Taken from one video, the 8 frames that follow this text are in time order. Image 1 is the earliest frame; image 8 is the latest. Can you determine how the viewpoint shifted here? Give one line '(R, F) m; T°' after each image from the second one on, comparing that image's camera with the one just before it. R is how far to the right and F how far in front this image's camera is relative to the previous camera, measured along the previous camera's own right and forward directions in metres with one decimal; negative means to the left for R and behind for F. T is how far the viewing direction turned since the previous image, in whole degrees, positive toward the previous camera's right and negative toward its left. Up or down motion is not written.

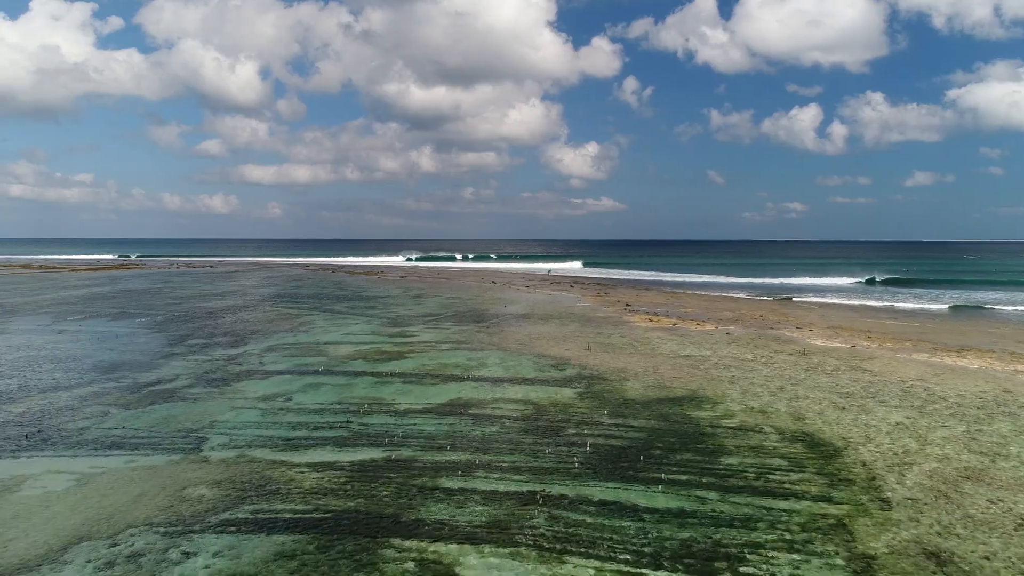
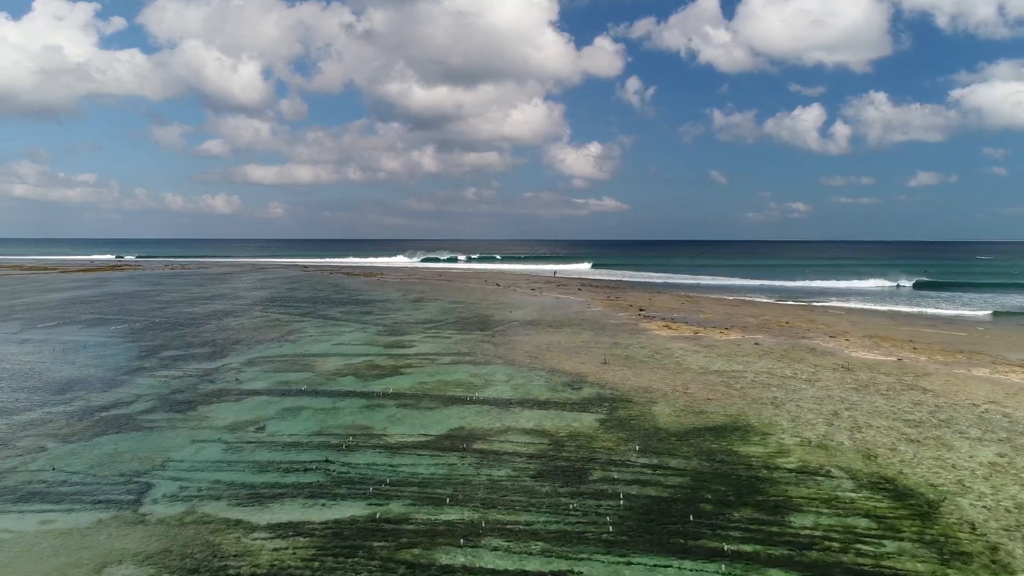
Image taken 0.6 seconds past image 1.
(-0.1, +1.5) m; 0°
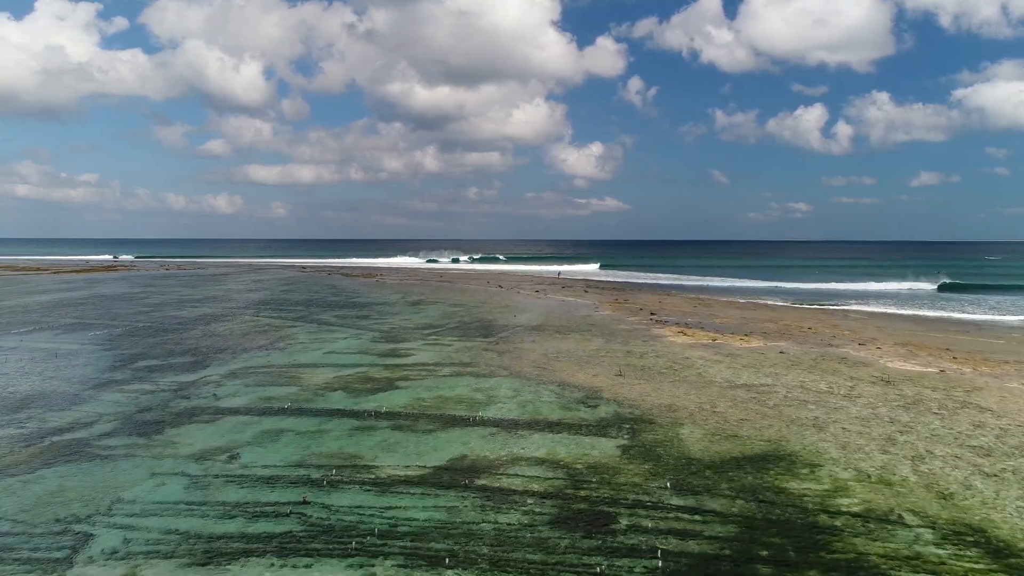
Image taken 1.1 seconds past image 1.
(-0.1, +1.1) m; 0°
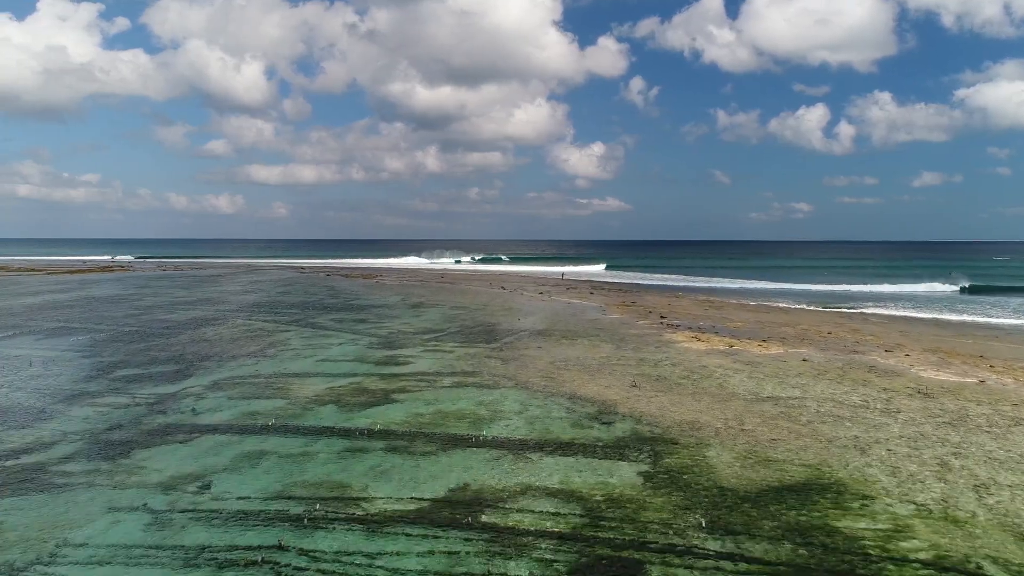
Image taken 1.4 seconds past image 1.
(-0.1, +0.9) m; 0°
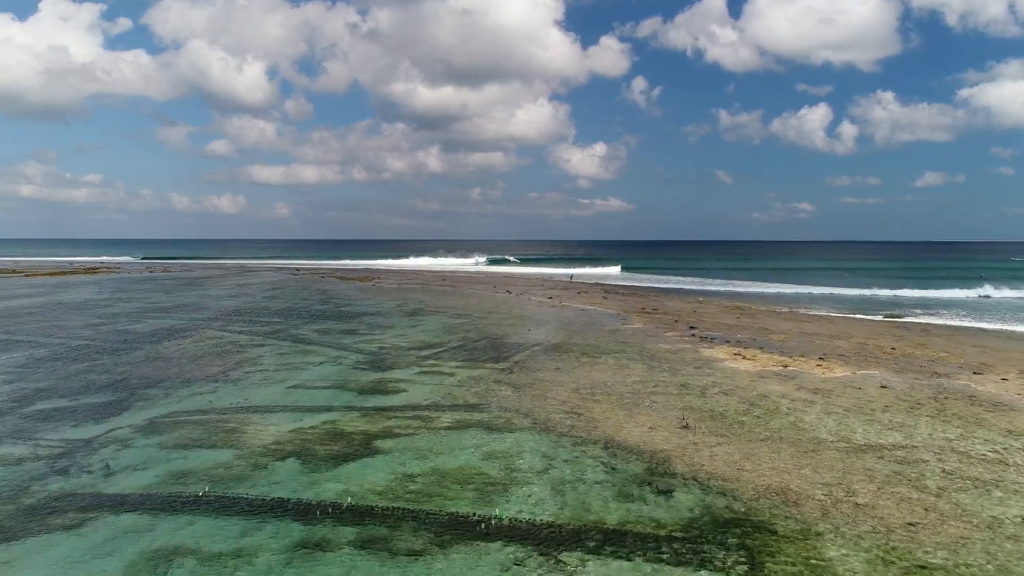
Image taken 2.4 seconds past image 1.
(-0.2, +2.5) m; 0°
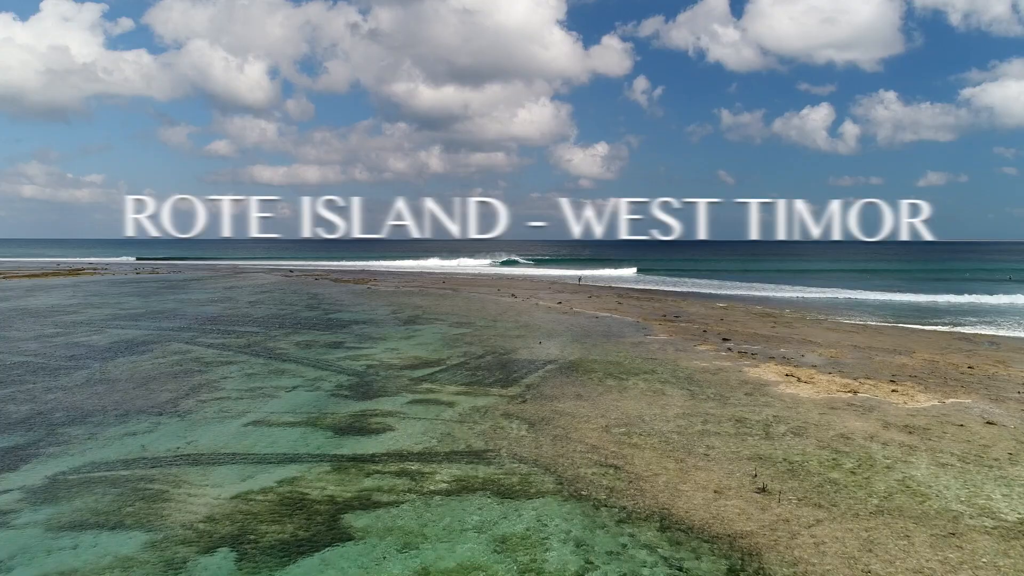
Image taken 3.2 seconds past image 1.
(-0.1, +2.2) m; 0°
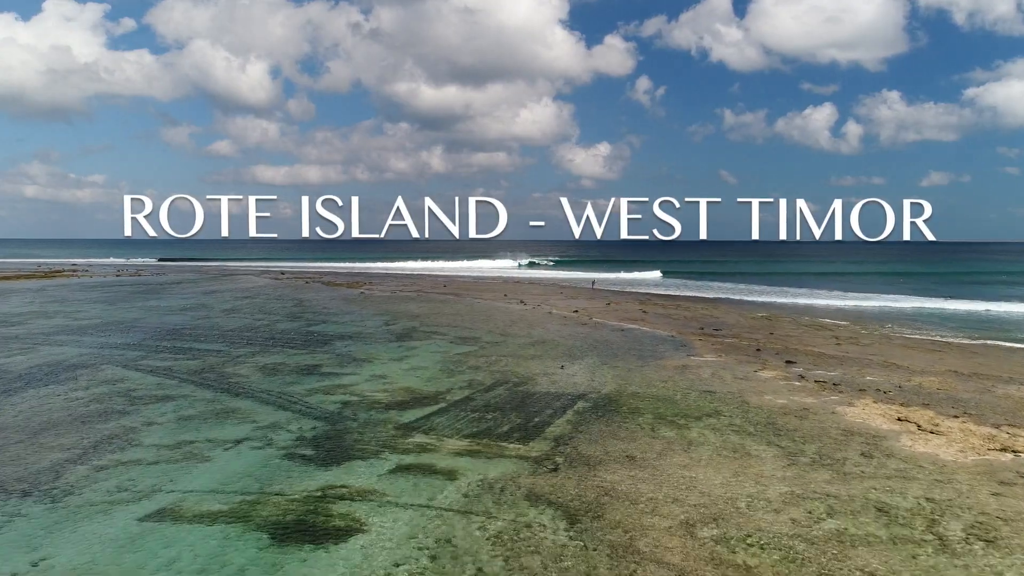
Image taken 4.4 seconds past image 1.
(-0.2, +3.0) m; 0°
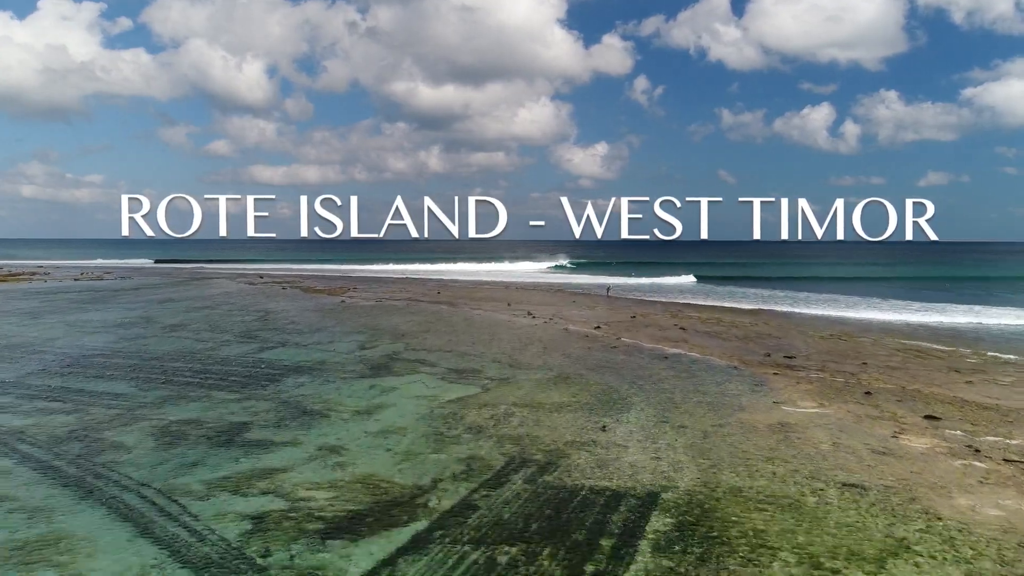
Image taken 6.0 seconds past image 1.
(-0.2, +4.1) m; 0°
